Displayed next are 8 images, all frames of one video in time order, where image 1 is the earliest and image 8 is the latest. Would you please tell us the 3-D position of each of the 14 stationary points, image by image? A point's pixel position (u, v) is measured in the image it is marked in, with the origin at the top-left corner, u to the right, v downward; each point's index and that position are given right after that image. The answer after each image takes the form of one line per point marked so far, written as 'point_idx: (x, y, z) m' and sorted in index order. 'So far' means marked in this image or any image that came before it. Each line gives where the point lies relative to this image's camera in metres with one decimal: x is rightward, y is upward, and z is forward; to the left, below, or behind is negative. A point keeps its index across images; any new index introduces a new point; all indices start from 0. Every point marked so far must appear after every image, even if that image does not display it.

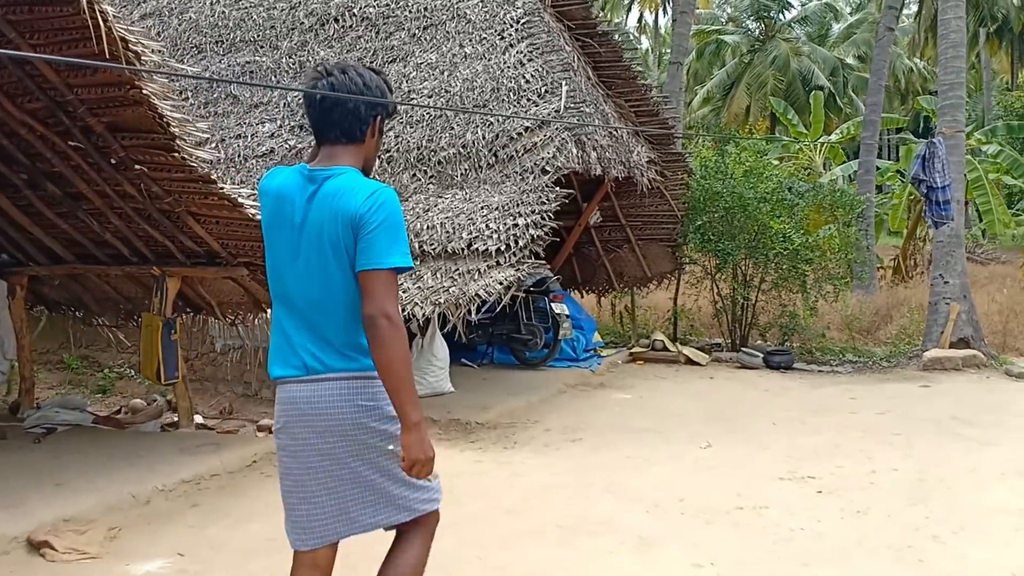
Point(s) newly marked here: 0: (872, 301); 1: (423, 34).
0: (+4.3, -0.2, +10.7) m
1: (-0.7, +2.0, +7.1) m
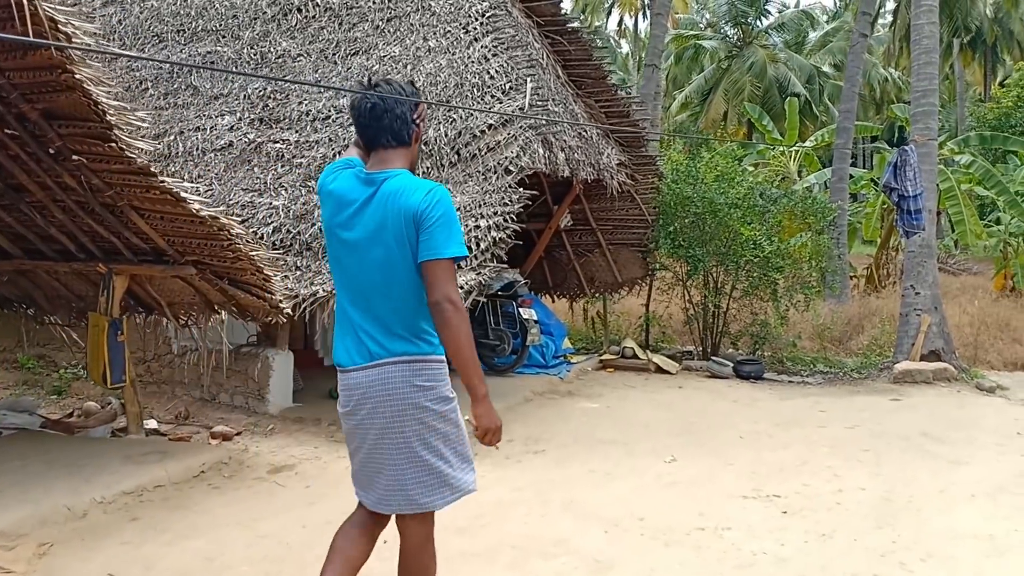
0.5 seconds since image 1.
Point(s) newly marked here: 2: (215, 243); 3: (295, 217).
0: (+3.9, -0.3, +10.6) m
1: (-1.0, +2.0, +6.9) m
2: (-1.6, +0.2, +4.7) m
3: (-1.5, +0.5, +6.1) m
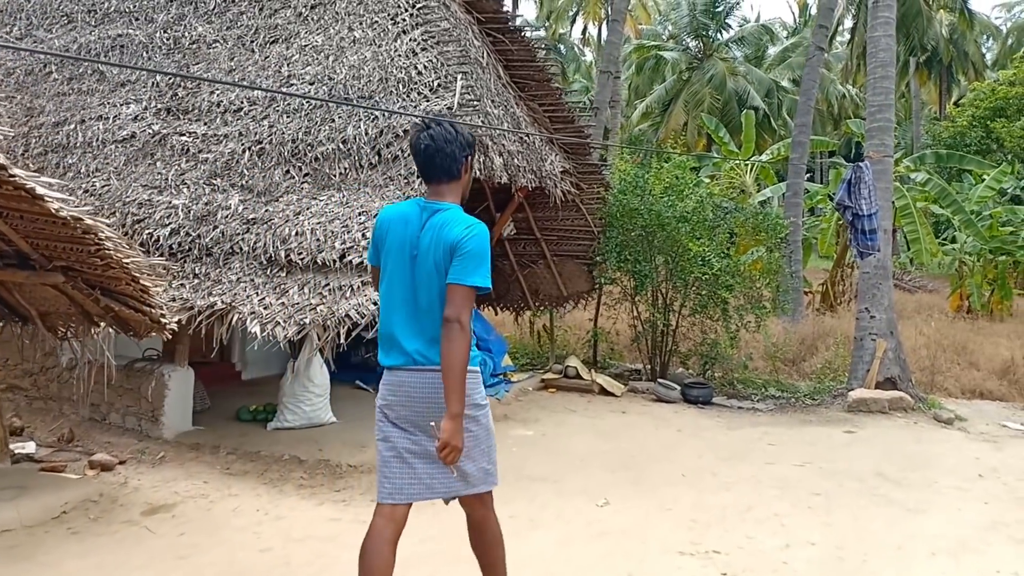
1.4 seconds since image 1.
0: (+3.2, -0.5, +10.2) m
1: (-1.4, +1.9, +6.3) m
2: (-2.0, +0.2, +4.1) m
3: (-1.9, +0.4, +5.4) m
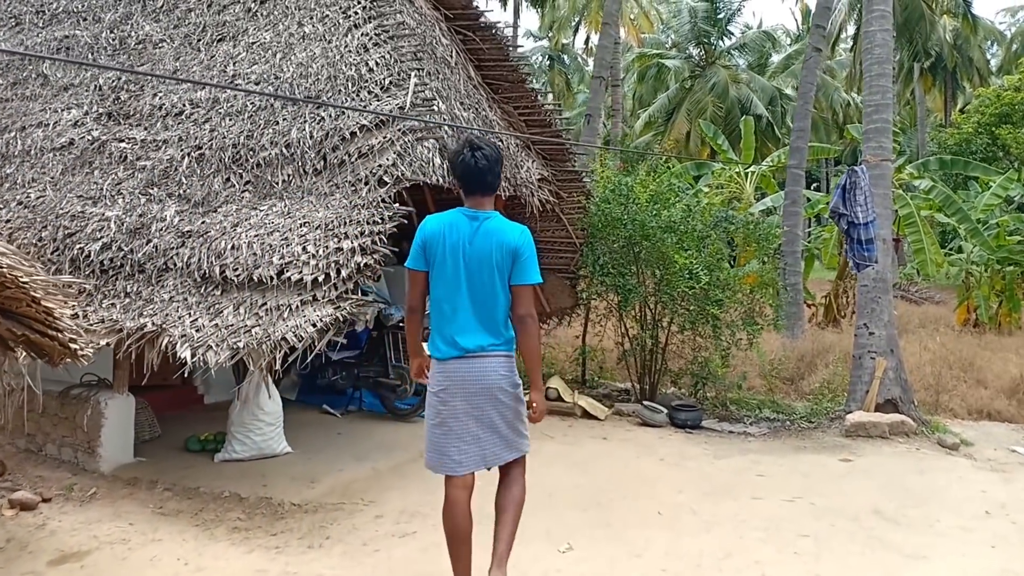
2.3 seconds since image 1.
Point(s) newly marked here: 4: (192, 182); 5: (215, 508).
0: (+3.1, -0.6, +9.7) m
1: (-1.6, +1.8, +5.9) m
2: (-2.2, +0.1, +3.7) m
3: (-2.1, +0.3, +5.0) m
4: (-1.8, +0.6, +5.1) m
5: (-1.6, -1.1, +4.7) m
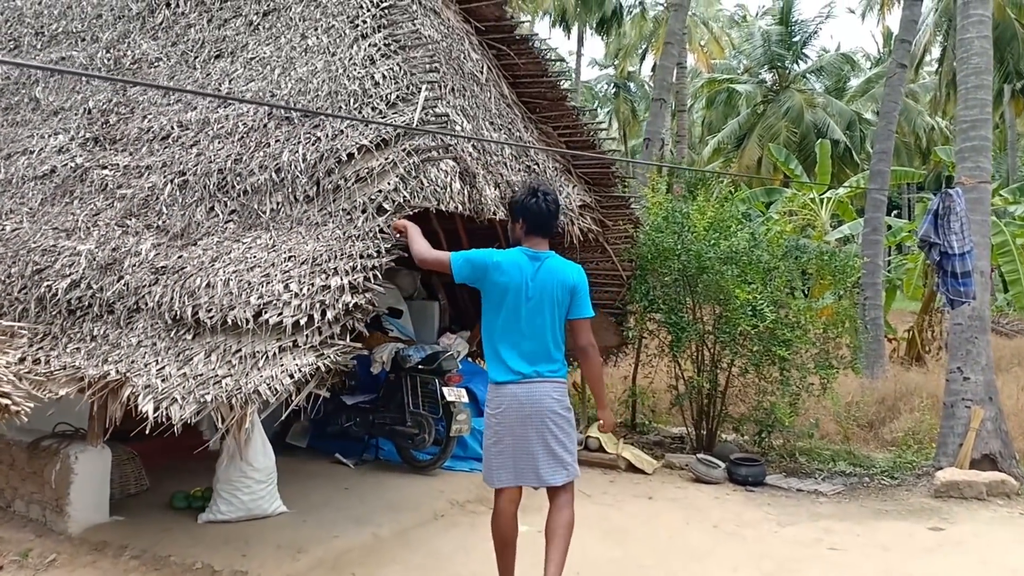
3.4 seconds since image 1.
0: (+3.5, -1.0, +8.7) m
1: (-1.5, +1.6, +5.3) m
2: (-2.2, -0.1, +3.1) m
3: (-2.0, +0.1, +4.4) m
4: (-1.7, +0.4, +4.5) m
5: (-1.5, -1.3, +4.0) m
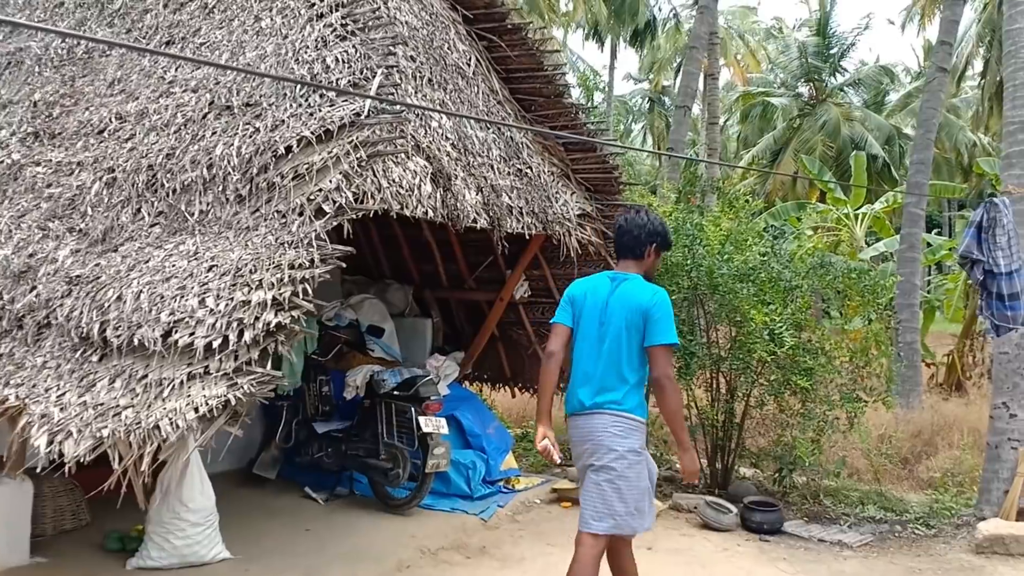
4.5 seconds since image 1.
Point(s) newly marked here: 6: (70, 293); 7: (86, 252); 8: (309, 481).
0: (+3.5, -1.2, +7.9) m
1: (-1.6, +1.5, +4.8) m
2: (-2.4, -0.1, +2.6) m
3: (-2.2, 0.0, +3.9) m
4: (-1.8, +0.3, +4.0) m
5: (-1.7, -1.4, +3.5) m
6: (-1.8, 0.0, +3.7) m
7: (-1.8, +0.2, +3.9) m
8: (-1.3, -1.3, +5.9) m
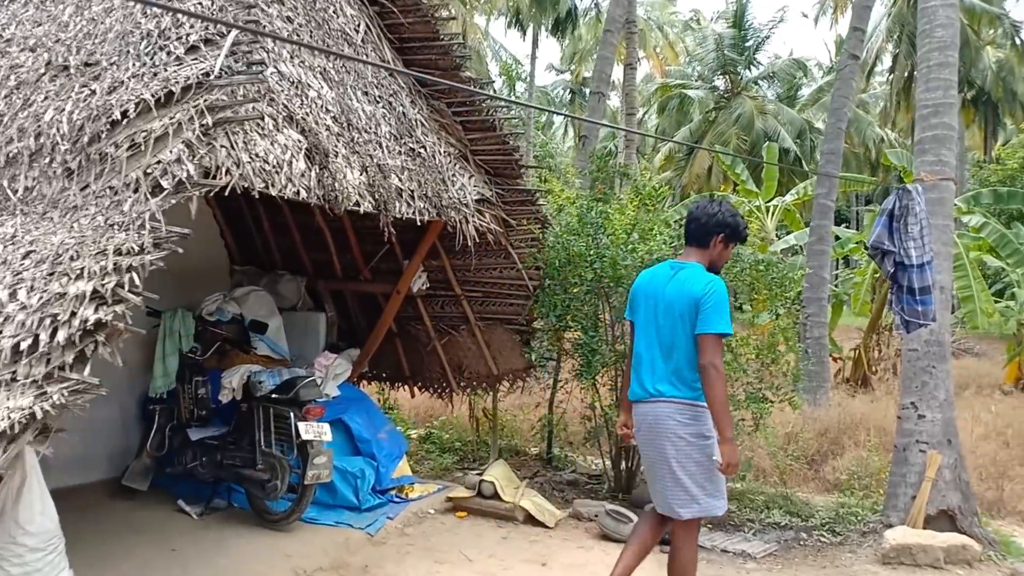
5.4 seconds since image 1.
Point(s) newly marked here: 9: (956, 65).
0: (+2.7, -1.2, +7.9) m
1: (-2.1, +1.5, +4.3) m
2: (-2.7, -0.1, +2.0) m
3: (-2.6, +0.1, +3.3) m
4: (-2.3, +0.3, +3.5) m
5: (-2.1, -1.4, +3.0) m
6: (-2.3, 0.0, +3.2) m
7: (-2.3, +0.2, +3.3) m
8: (-2.0, -1.2, +5.4) m
9: (+2.7, +1.3, +5.4) m
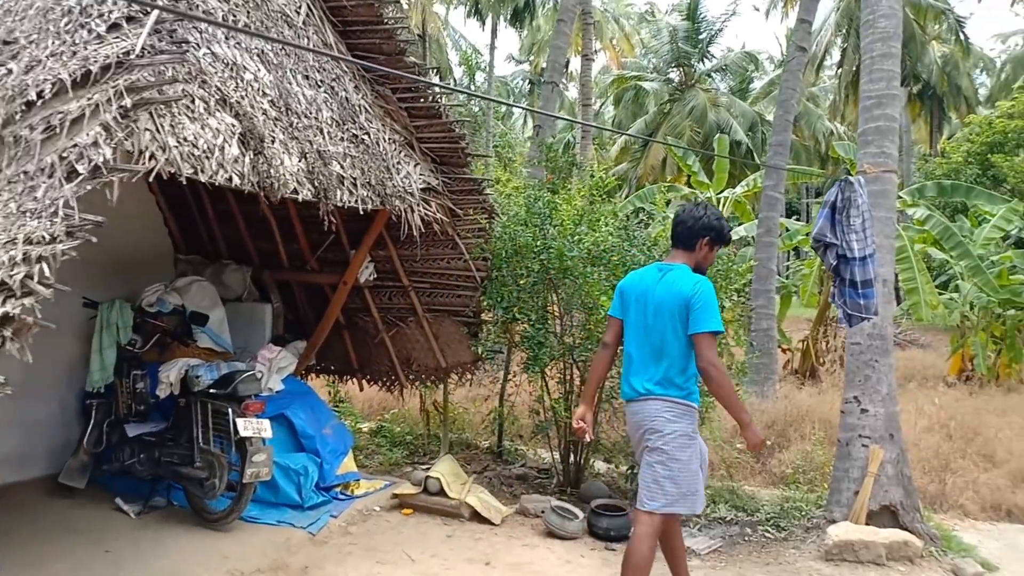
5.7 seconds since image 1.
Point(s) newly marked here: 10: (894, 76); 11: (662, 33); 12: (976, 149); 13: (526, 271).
0: (+2.2, -1.1, +7.9) m
1: (-2.3, +1.6, +4.1) m
2: (-2.9, -0.1, +1.8) m
3: (-2.9, +0.1, +3.1) m
4: (-2.5, +0.4, +3.3) m
5: (-2.3, -1.4, +2.8) m
6: (-2.5, 0.0, +3.0) m
7: (-2.5, +0.2, +3.2) m
8: (-2.3, -1.2, +5.3) m
9: (+2.4, +1.3, +5.5) m
10: (+2.3, +1.2, +5.5) m
11: (+3.3, +5.7, +19.8) m
12: (+7.6, +2.3, +14.5) m
13: (+0.1, +0.1, +5.8) m
